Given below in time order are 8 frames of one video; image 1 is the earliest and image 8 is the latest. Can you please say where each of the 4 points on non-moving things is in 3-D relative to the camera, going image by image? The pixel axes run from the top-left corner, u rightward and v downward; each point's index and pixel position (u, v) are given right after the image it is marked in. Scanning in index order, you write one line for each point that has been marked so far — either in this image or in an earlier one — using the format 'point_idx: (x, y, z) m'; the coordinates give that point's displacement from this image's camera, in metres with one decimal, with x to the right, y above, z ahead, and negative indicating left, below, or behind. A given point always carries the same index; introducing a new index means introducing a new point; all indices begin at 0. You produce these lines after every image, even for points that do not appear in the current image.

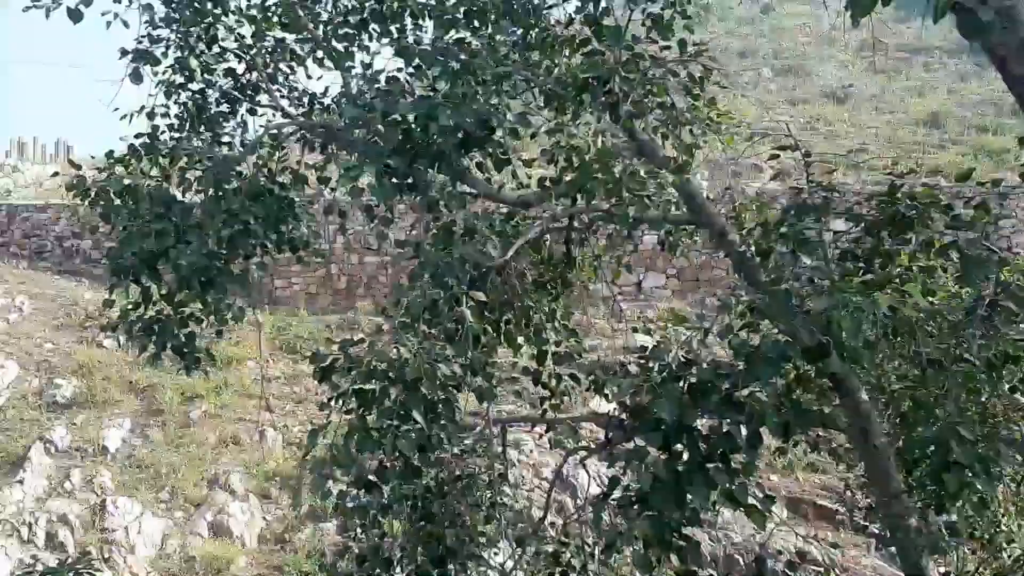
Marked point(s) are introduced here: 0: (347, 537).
0: (-1.4, -2.1, +7.6) m
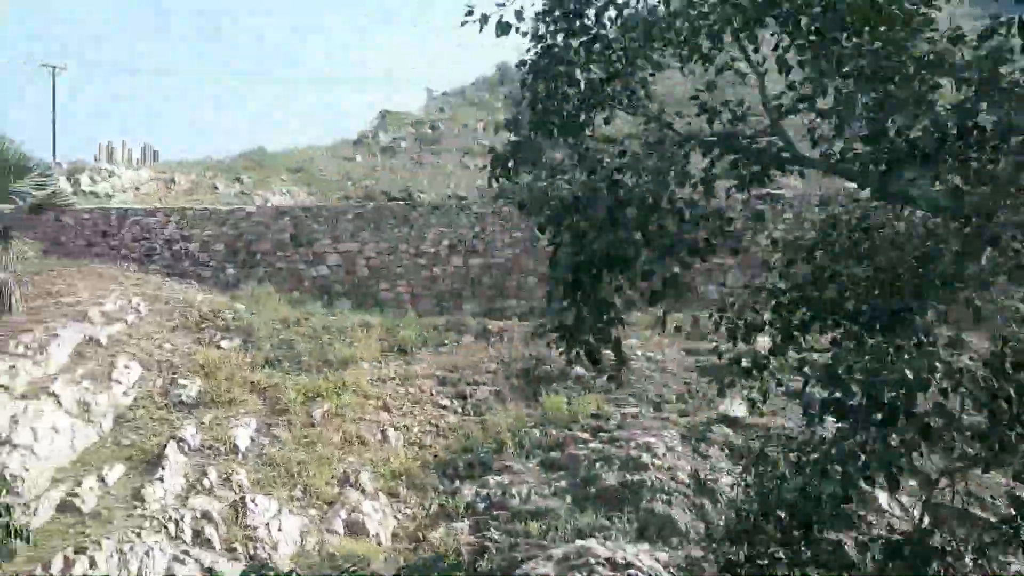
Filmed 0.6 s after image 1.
0: (-0.3, -2.1, +7.7) m
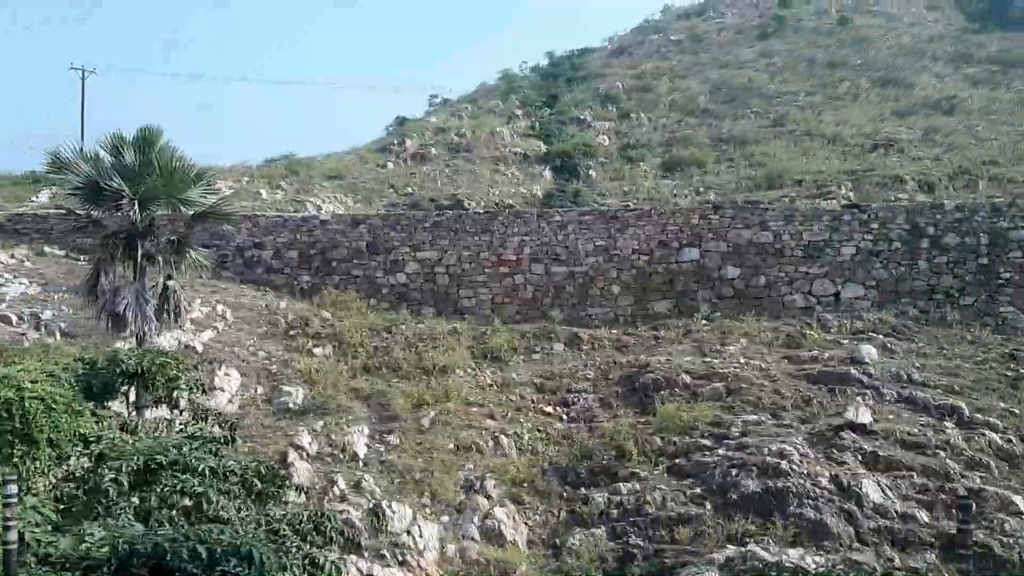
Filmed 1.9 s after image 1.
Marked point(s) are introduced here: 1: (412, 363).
0: (+0.9, -2.1, +7.8) m
1: (-1.1, -0.9, +10.6) m
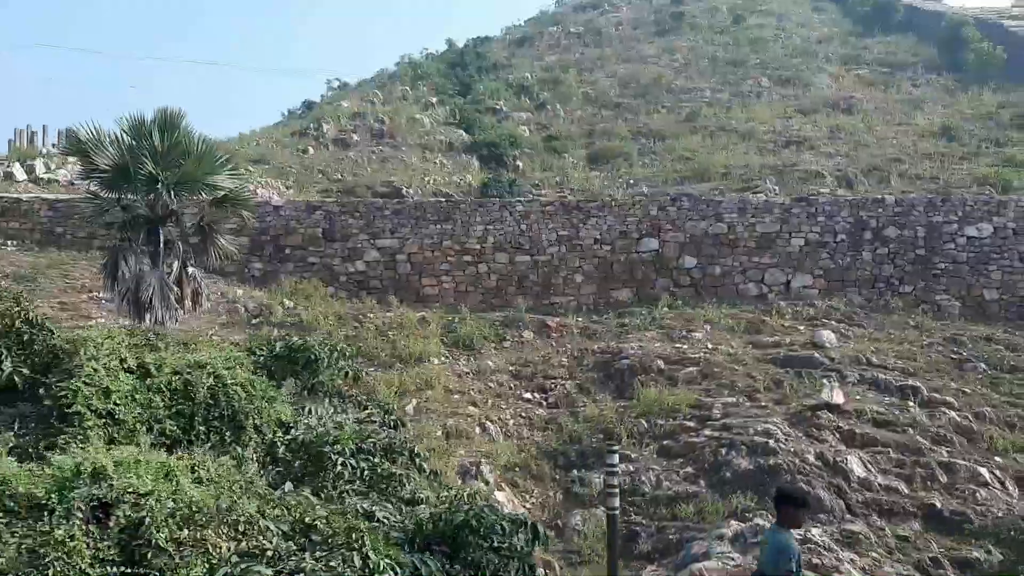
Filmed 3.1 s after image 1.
0: (+1.0, -2.0, +8.0) m
1: (-1.4, -0.7, +10.6) m
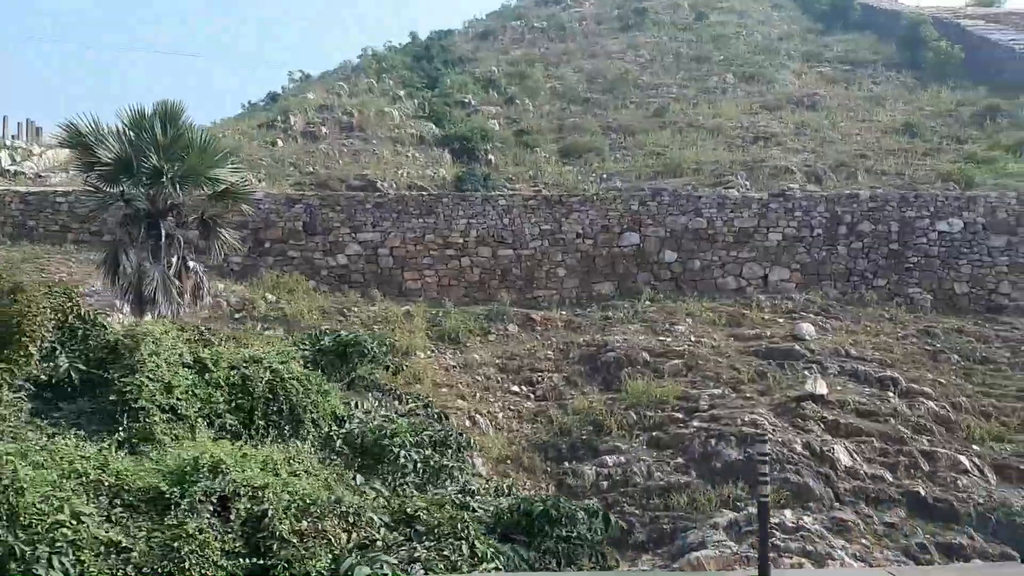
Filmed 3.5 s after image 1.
0: (+0.9, -2.0, +8.2) m
1: (-1.6, -0.7, +10.6) m
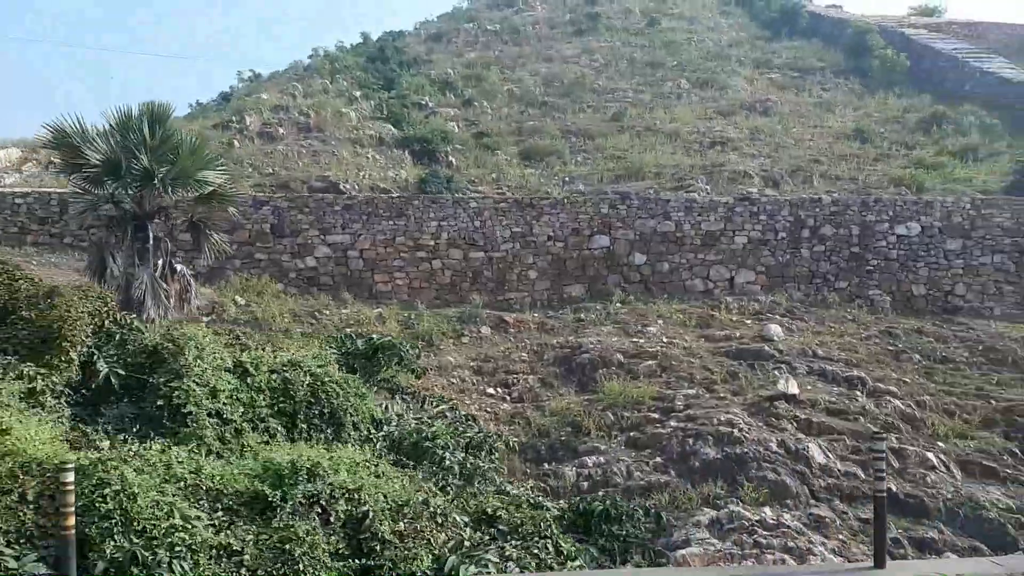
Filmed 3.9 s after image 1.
0: (+0.8, -2.0, +8.3) m
1: (-1.9, -0.7, +10.5) m
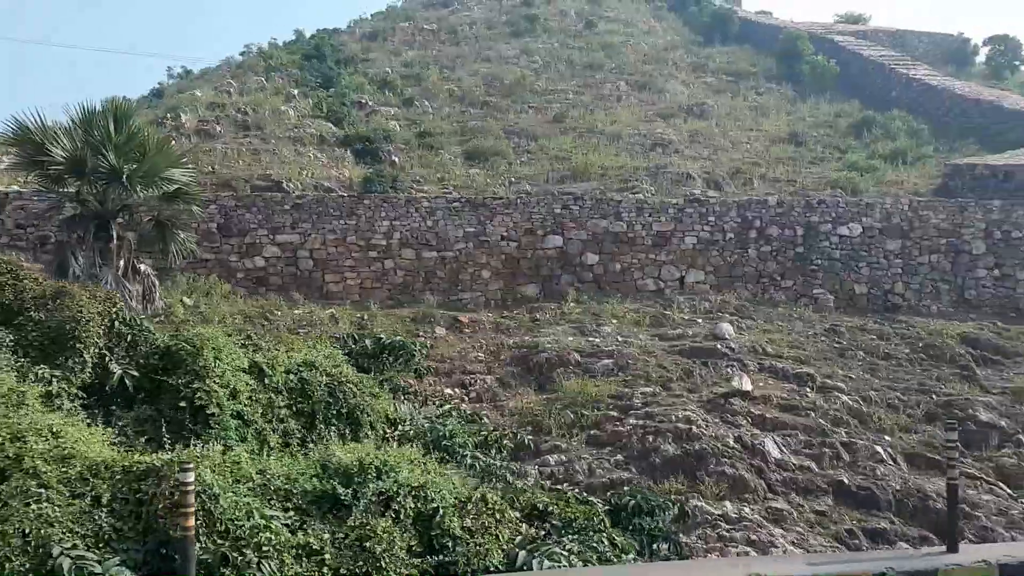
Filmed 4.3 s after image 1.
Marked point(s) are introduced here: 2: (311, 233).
0: (+0.5, -2.0, +8.3) m
1: (-2.4, -0.7, +10.4) m
2: (-2.6, +0.7, +12.1) m
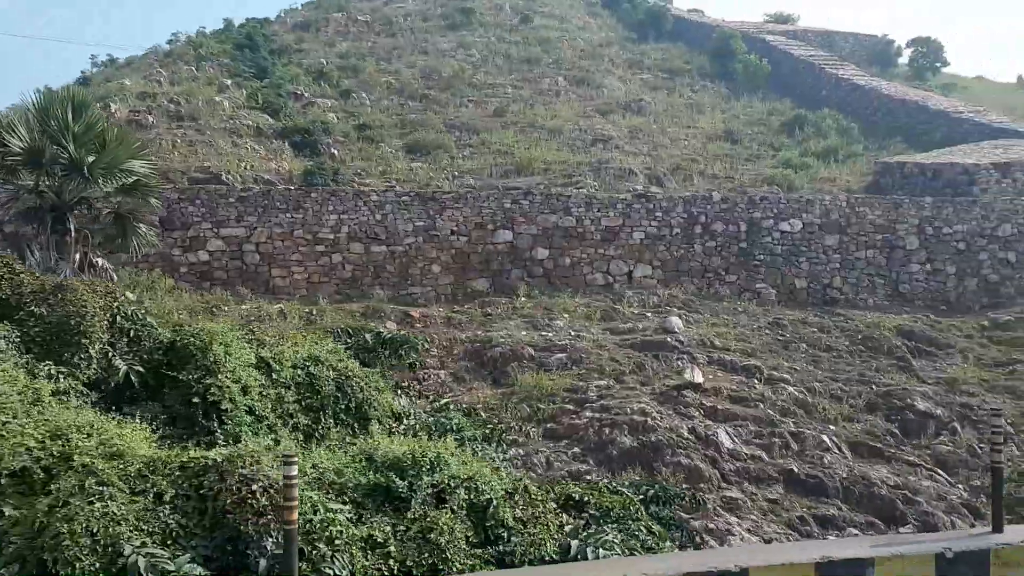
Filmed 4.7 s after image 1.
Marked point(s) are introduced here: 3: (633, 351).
0: (+0.1, -2.0, +8.4) m
1: (-2.9, -0.6, +10.2) m
2: (-3.3, +0.8, +11.9) m
3: (+1.4, -0.7, +10.7) m
